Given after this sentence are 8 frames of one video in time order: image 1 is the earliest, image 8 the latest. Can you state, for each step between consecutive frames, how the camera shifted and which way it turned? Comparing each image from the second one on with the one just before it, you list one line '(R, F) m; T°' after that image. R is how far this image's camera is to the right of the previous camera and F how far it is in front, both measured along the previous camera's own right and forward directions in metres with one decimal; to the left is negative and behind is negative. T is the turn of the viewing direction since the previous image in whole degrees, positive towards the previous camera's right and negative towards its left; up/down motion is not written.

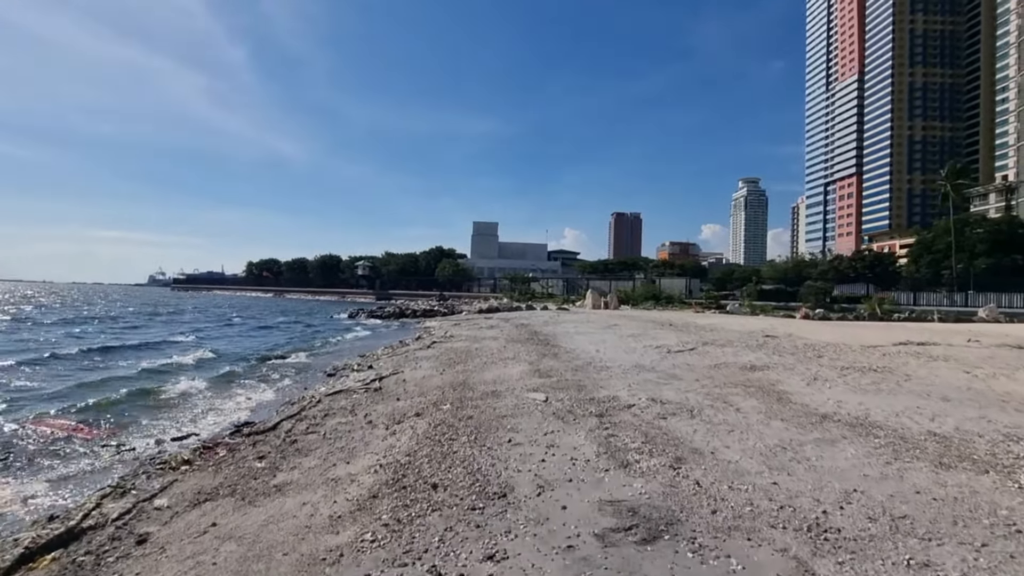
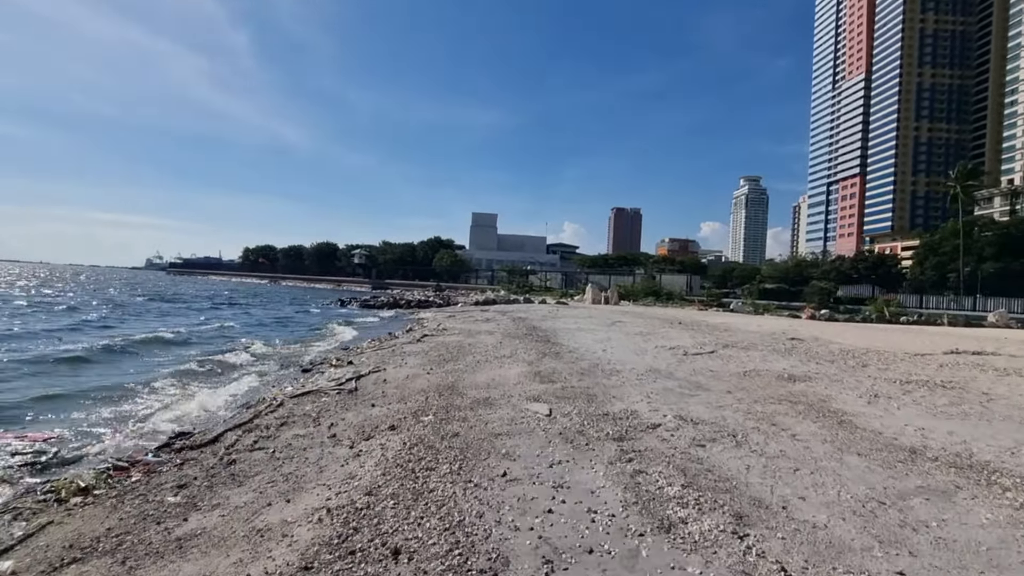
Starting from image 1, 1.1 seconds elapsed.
(0.0, +1.8) m; 0°
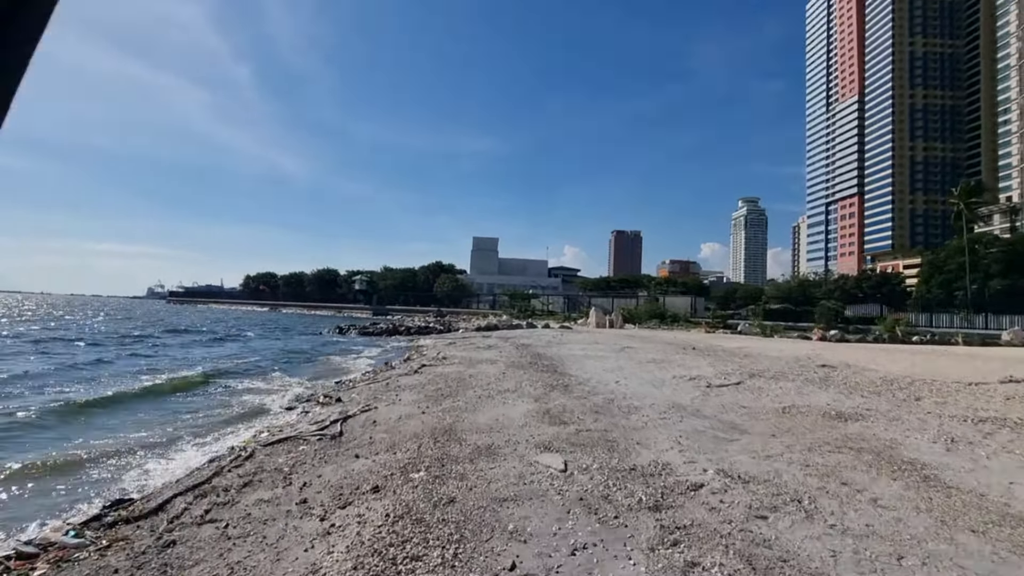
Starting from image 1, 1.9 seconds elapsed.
(-0.1, +1.3) m; 0°
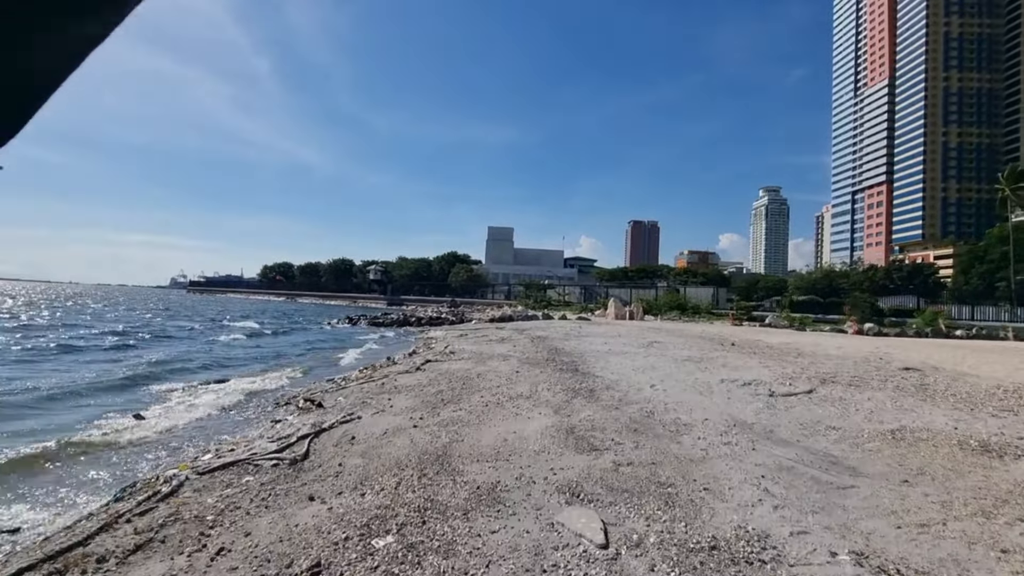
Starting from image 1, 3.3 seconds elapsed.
(0.0, +2.4) m; -2°
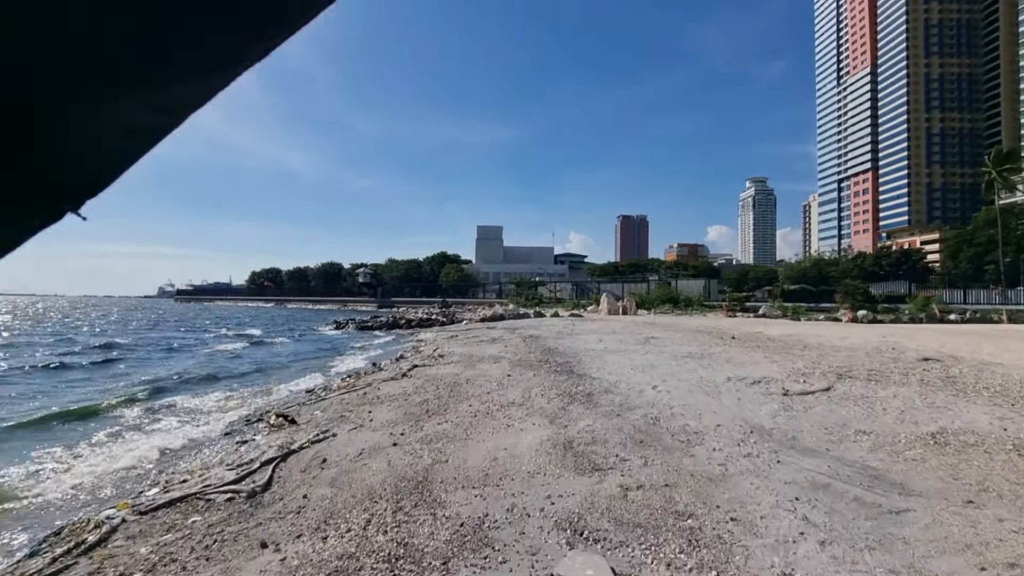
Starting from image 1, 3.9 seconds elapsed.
(+0.1, +1.0) m; +1°
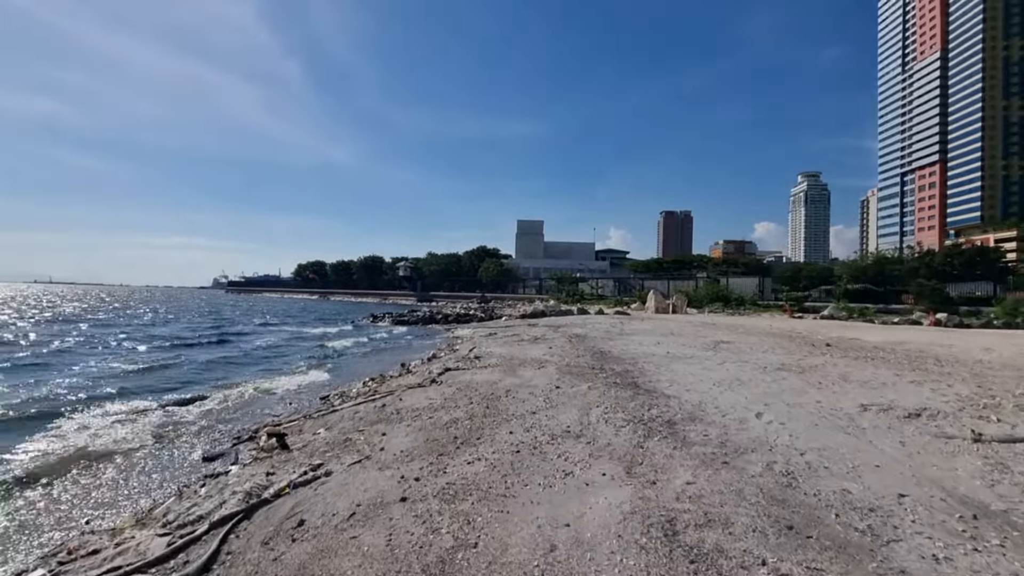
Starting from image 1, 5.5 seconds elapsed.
(-0.3, +2.7) m; -4°
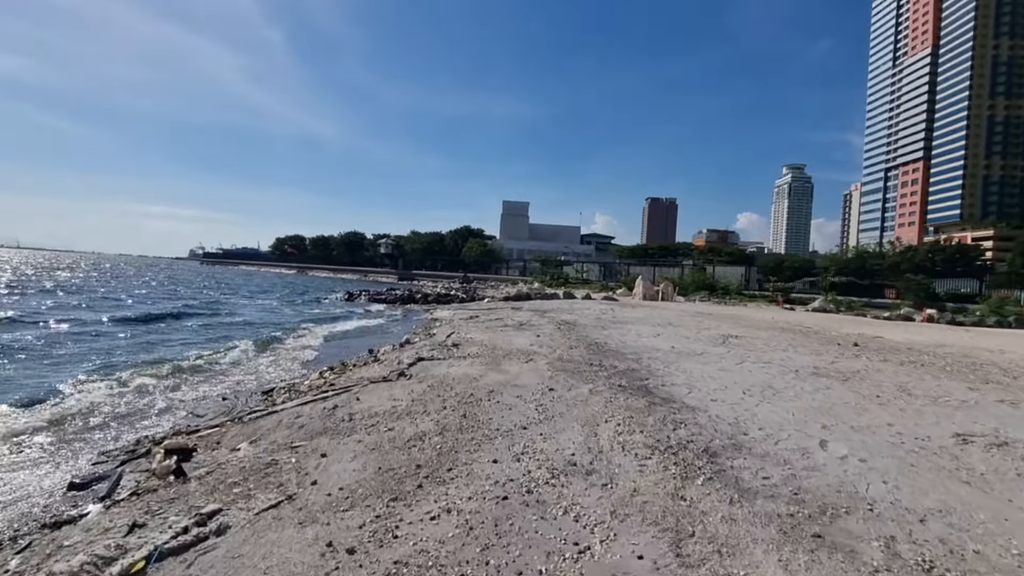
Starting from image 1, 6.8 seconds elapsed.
(-0.1, +2.3) m; +2°
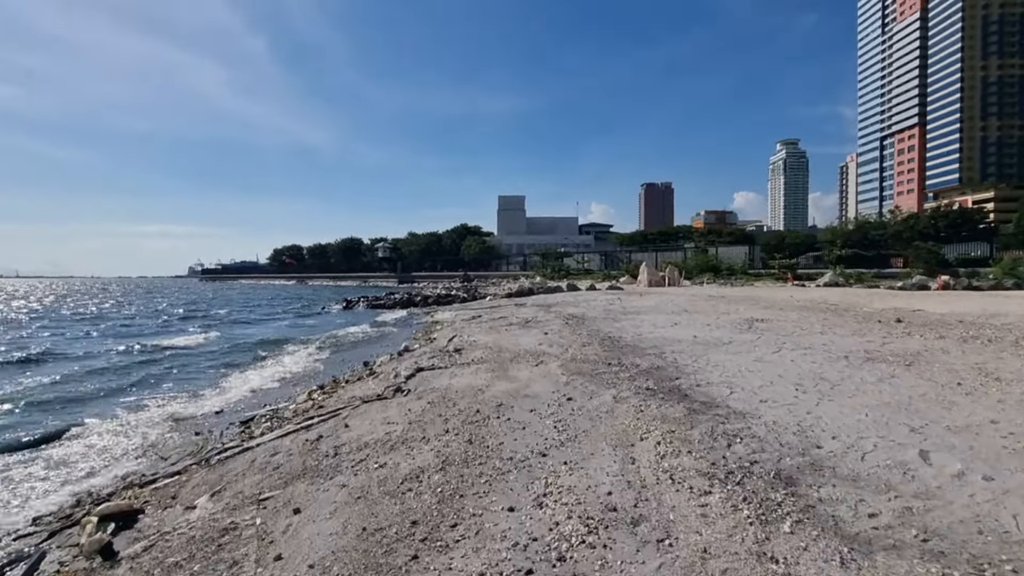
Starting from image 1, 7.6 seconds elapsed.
(0.0, +1.4) m; 0°
